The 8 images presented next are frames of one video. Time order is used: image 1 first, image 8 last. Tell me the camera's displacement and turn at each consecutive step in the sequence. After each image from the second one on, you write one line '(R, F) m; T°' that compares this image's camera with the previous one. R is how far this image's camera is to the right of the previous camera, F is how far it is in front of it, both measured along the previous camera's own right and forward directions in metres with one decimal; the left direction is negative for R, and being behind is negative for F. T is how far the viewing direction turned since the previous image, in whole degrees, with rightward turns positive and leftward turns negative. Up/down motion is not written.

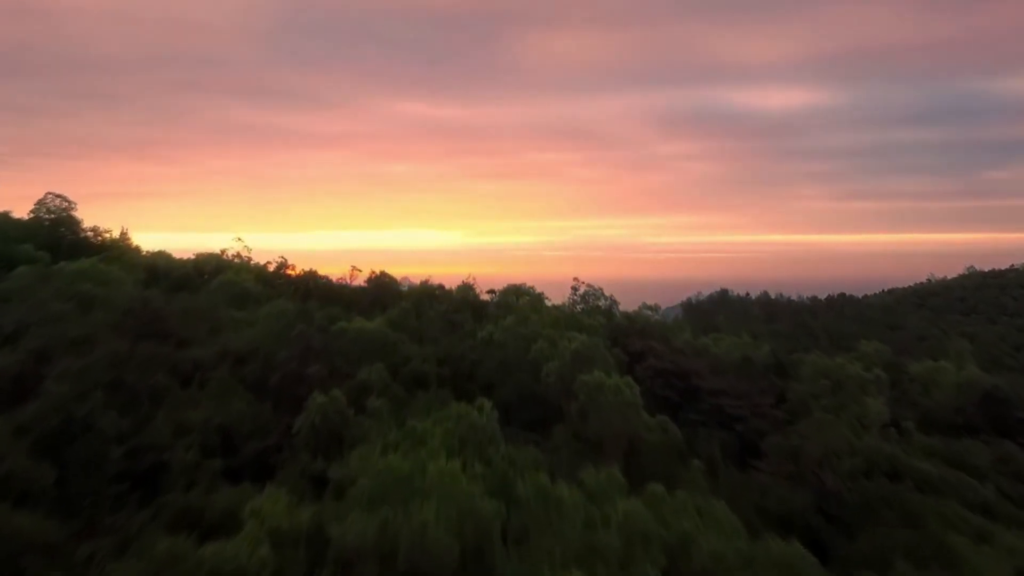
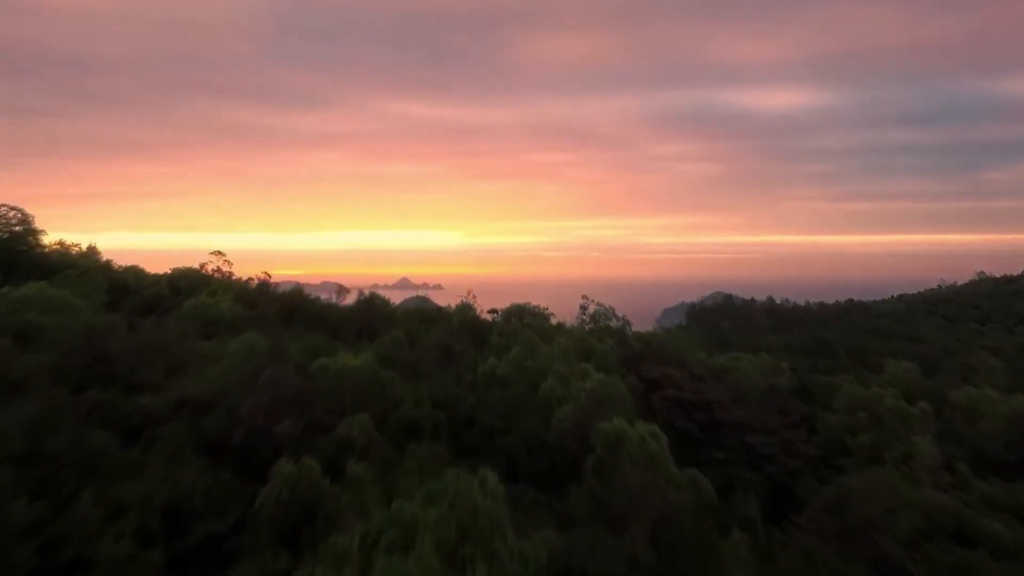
(-0.1, +0.8) m; 0°
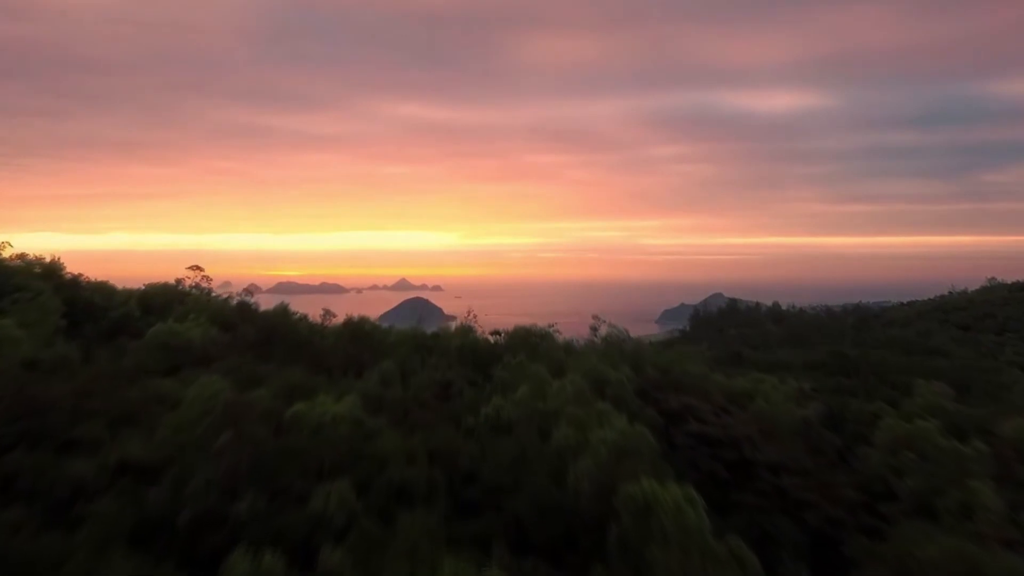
(-0.1, +0.8) m; 0°
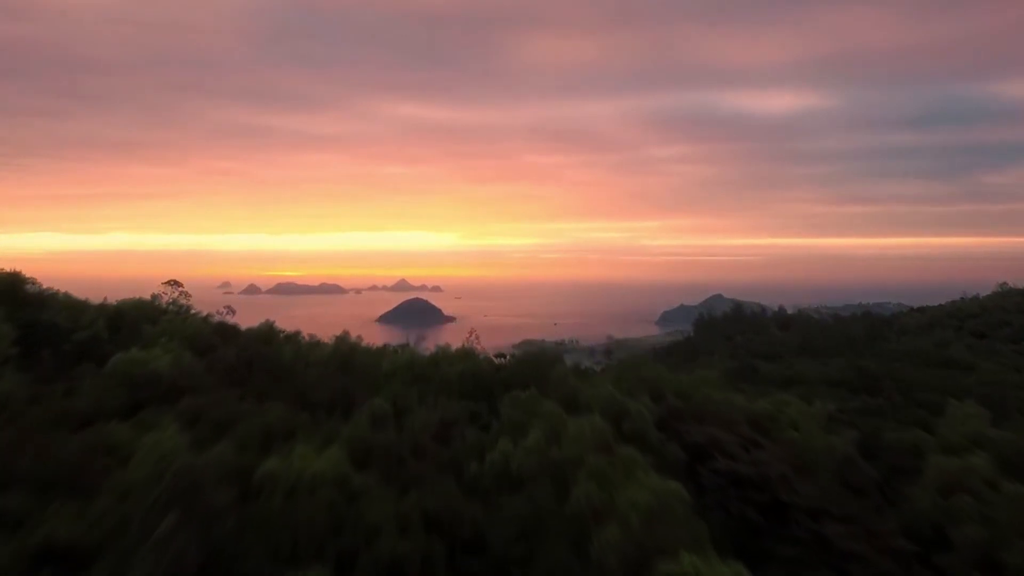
(-0.1, +0.7) m; 0°
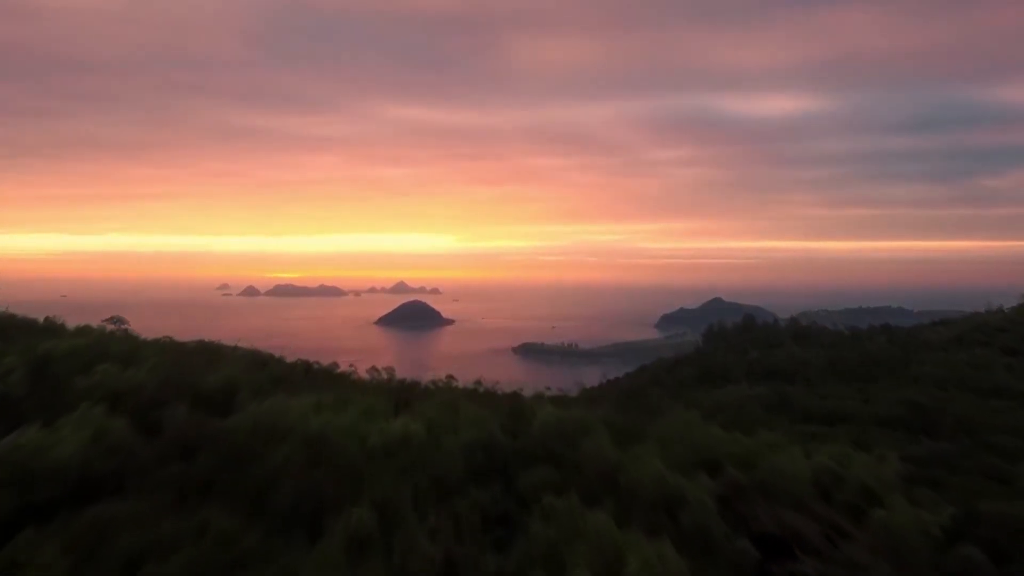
(-0.2, +1.4) m; 0°
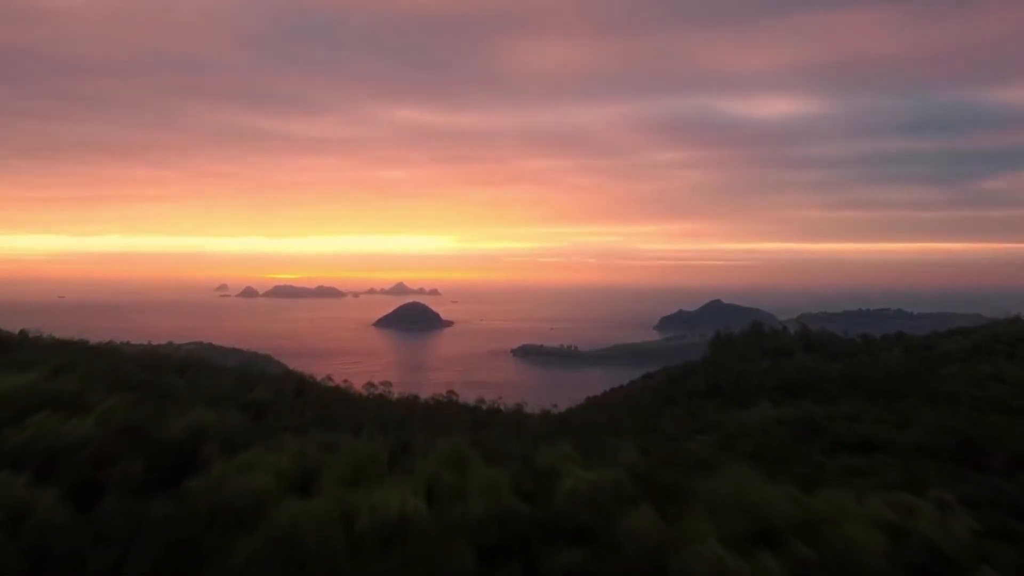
(-0.1, +1.0) m; 0°
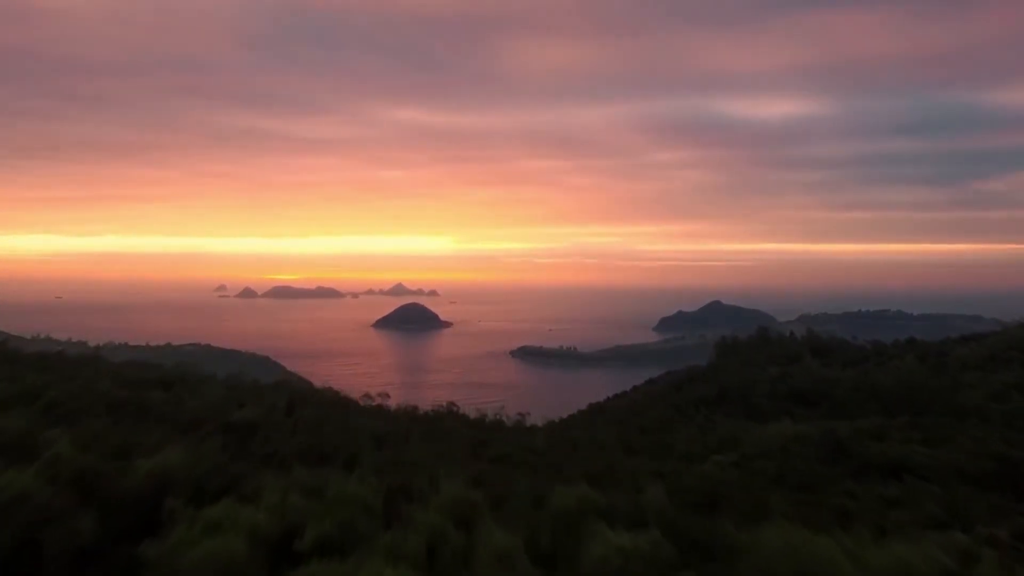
(-0.1, +0.8) m; 0°
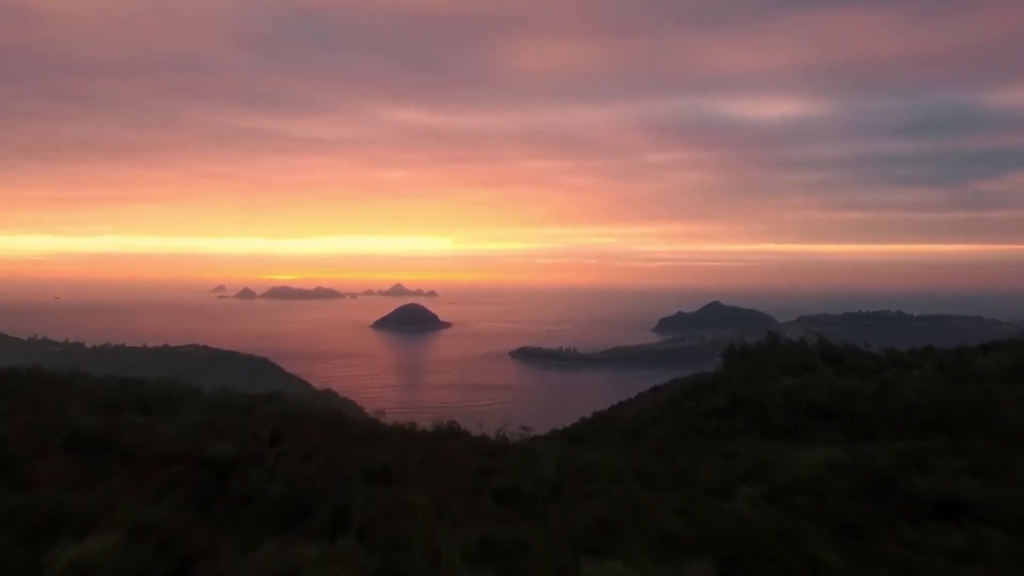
(-0.1, +1.1) m; 0°
